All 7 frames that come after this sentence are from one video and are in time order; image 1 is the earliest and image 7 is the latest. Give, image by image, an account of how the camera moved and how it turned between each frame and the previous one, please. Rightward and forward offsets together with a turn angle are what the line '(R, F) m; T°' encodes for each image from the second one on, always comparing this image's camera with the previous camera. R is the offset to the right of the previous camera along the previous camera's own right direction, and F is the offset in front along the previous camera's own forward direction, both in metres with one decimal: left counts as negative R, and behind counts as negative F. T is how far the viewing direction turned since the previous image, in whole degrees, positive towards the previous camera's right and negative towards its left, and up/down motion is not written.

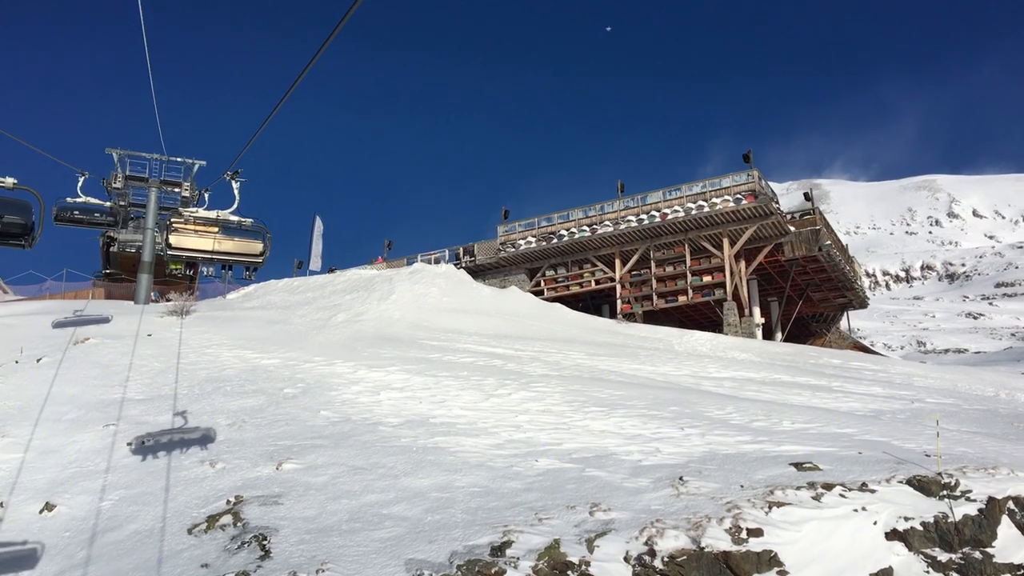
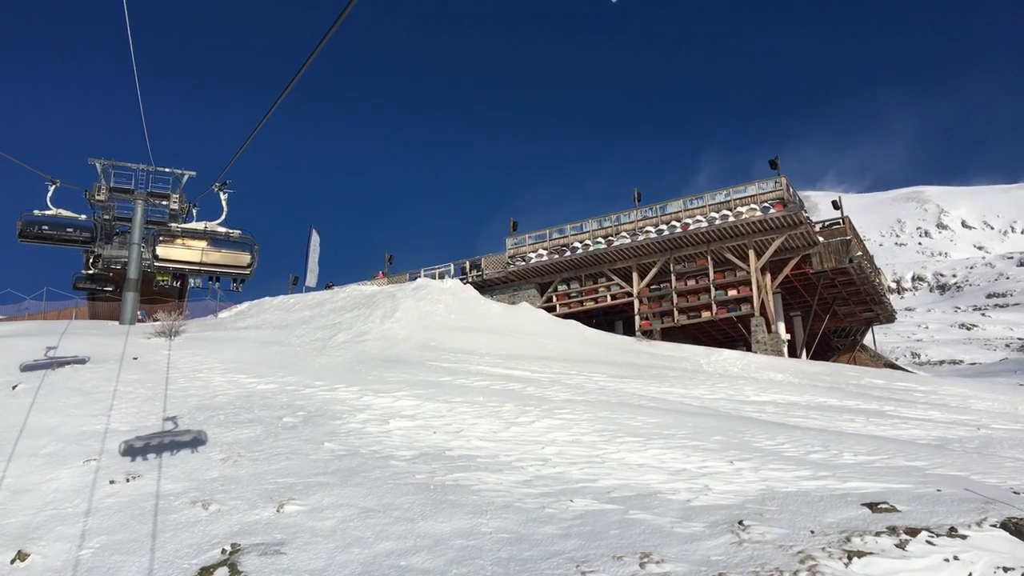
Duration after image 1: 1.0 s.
(-0.4, +1.3) m; +1°
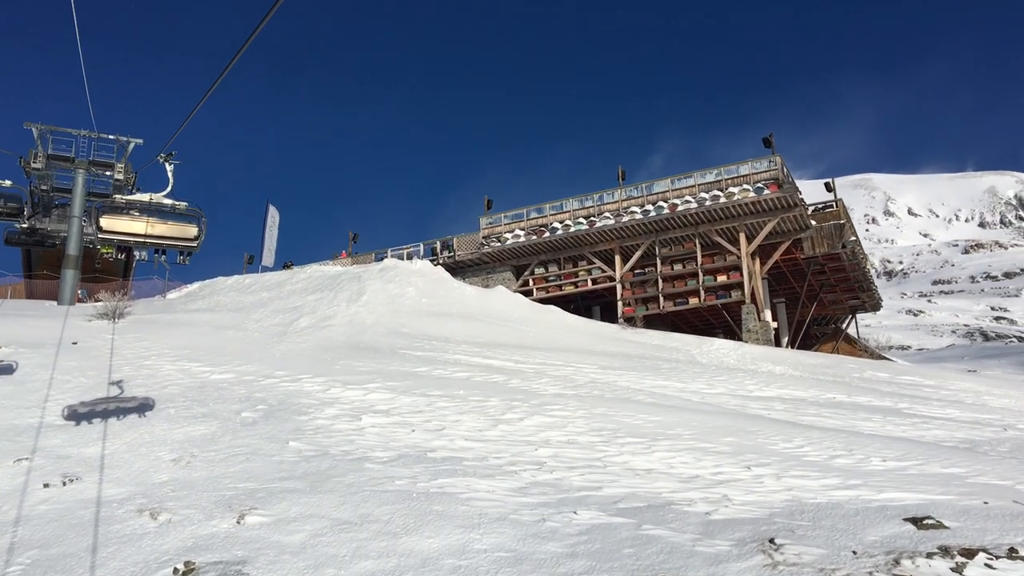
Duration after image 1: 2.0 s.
(-0.5, +1.3) m; +3°
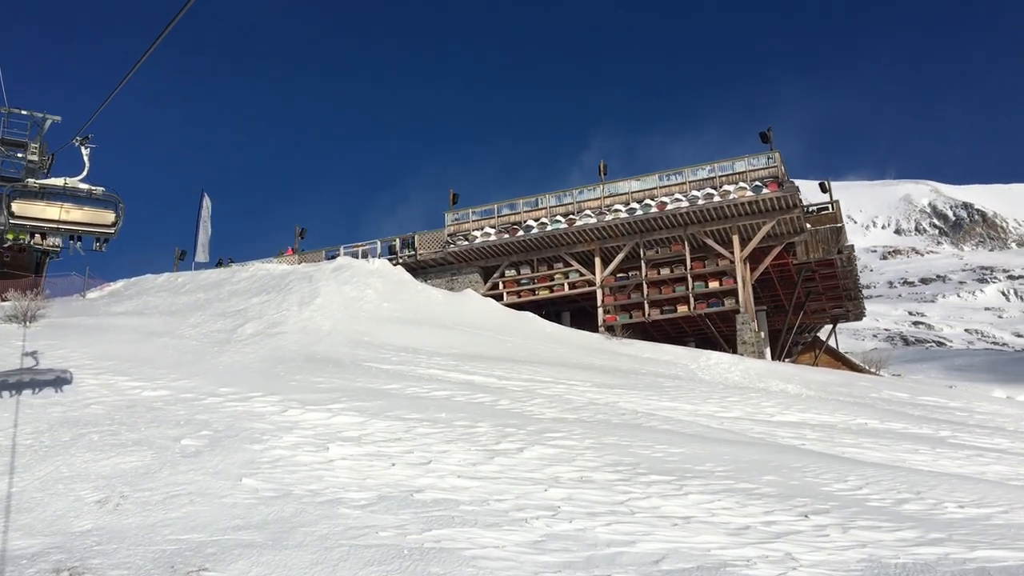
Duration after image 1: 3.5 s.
(-0.8, +1.9) m; +4°
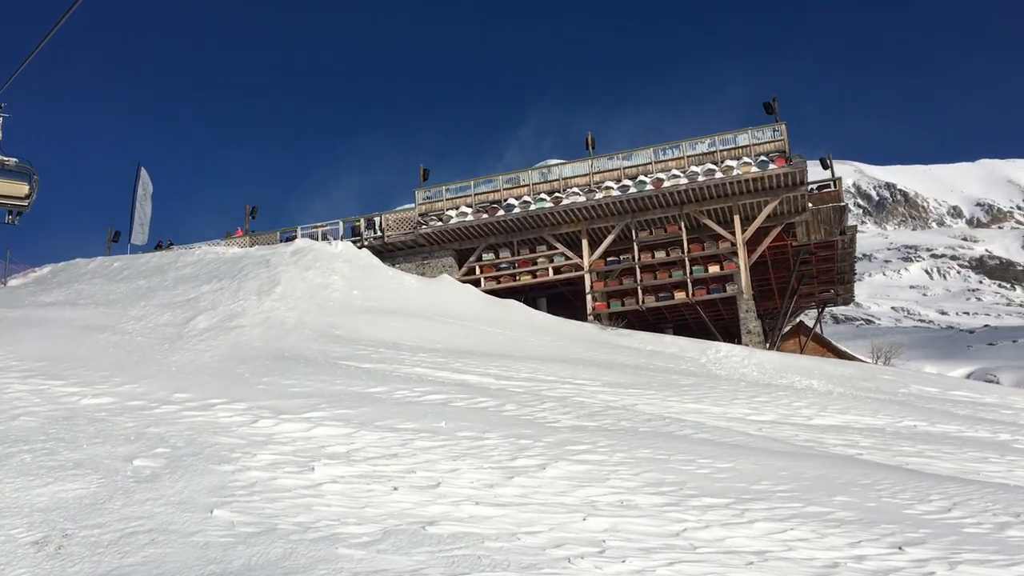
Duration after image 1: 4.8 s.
(-0.8, +1.6) m; +4°
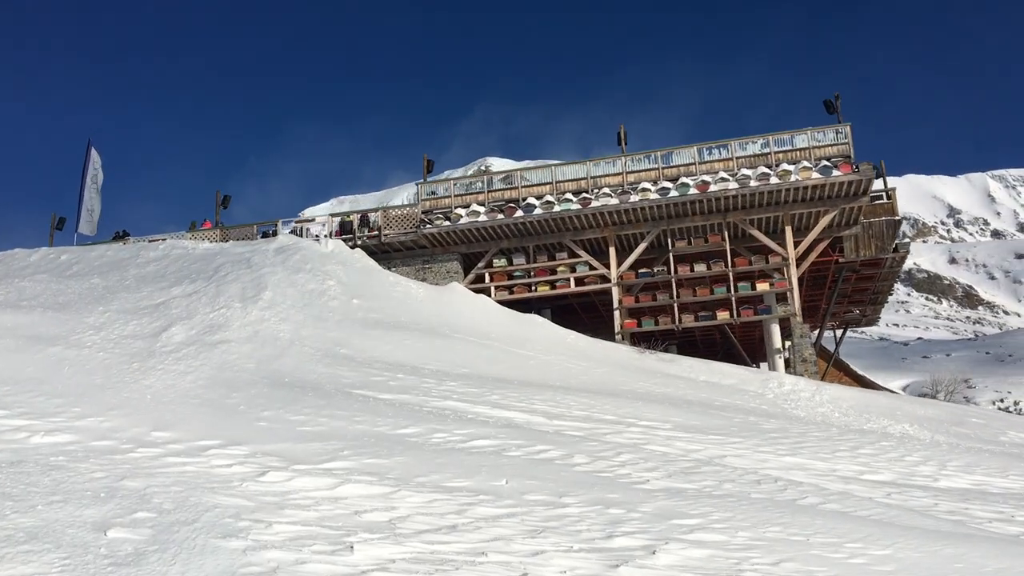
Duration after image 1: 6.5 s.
(-1.2, +2.1) m; +4°
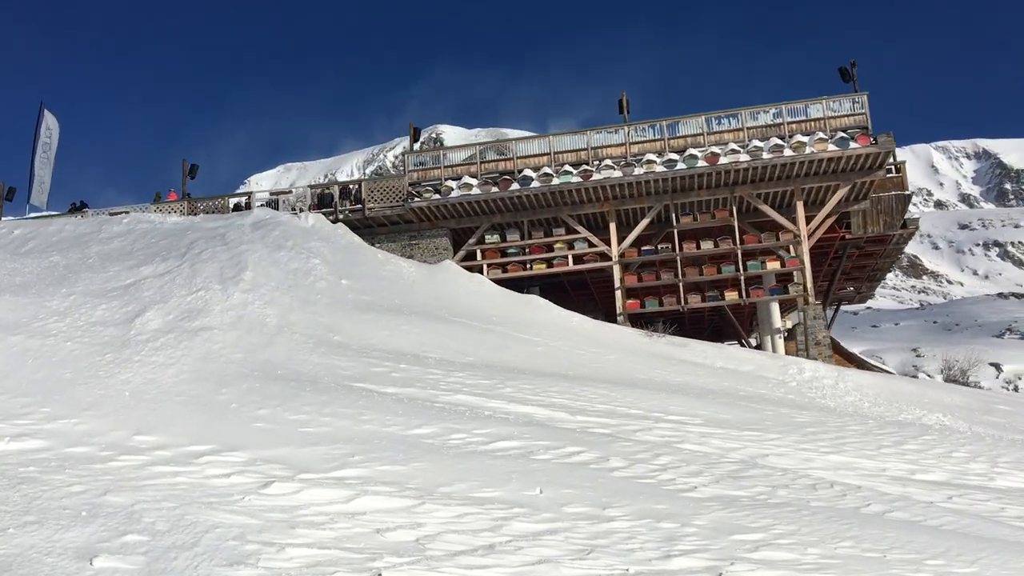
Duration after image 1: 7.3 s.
(-0.6, +0.9) m; +3°
